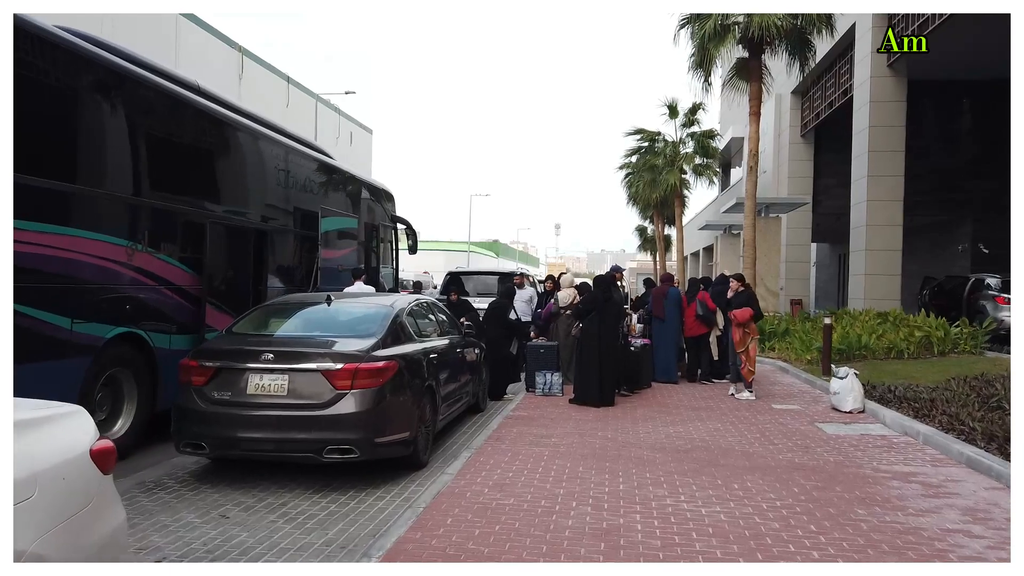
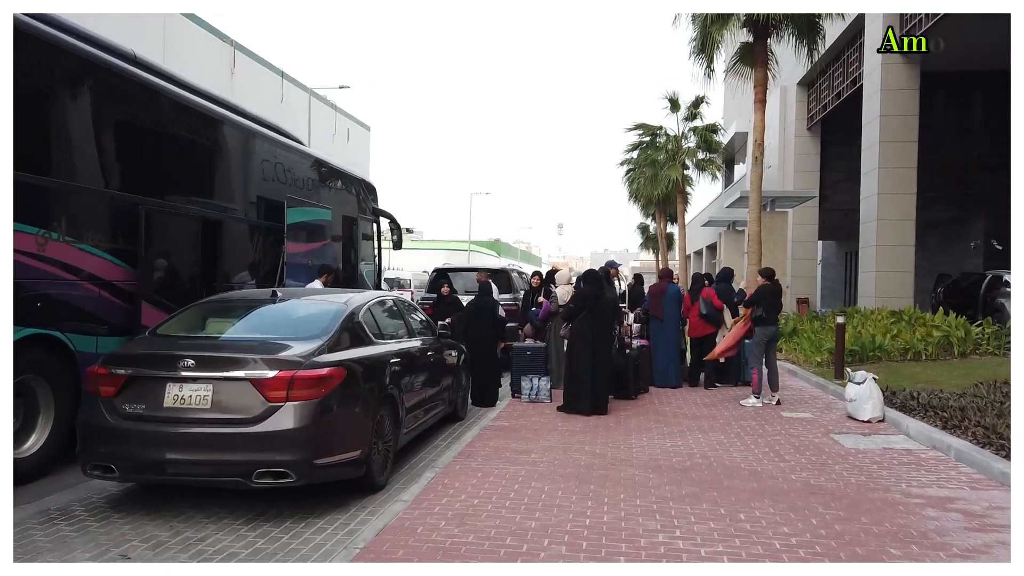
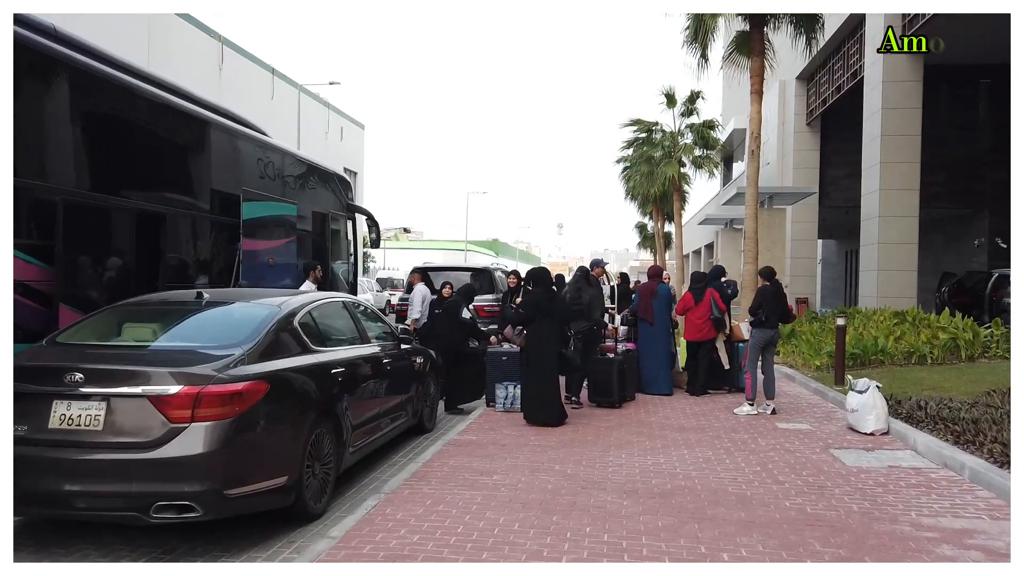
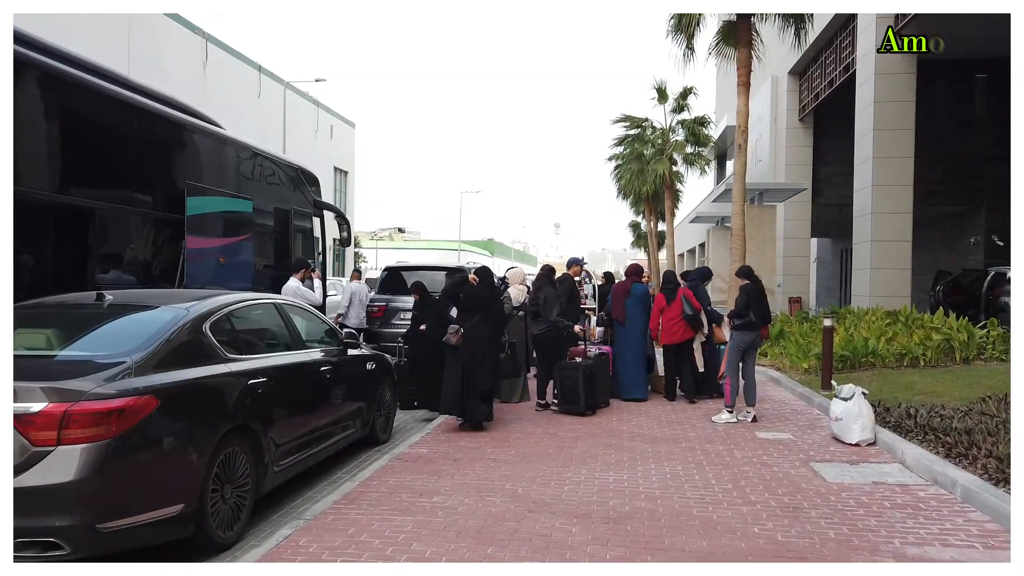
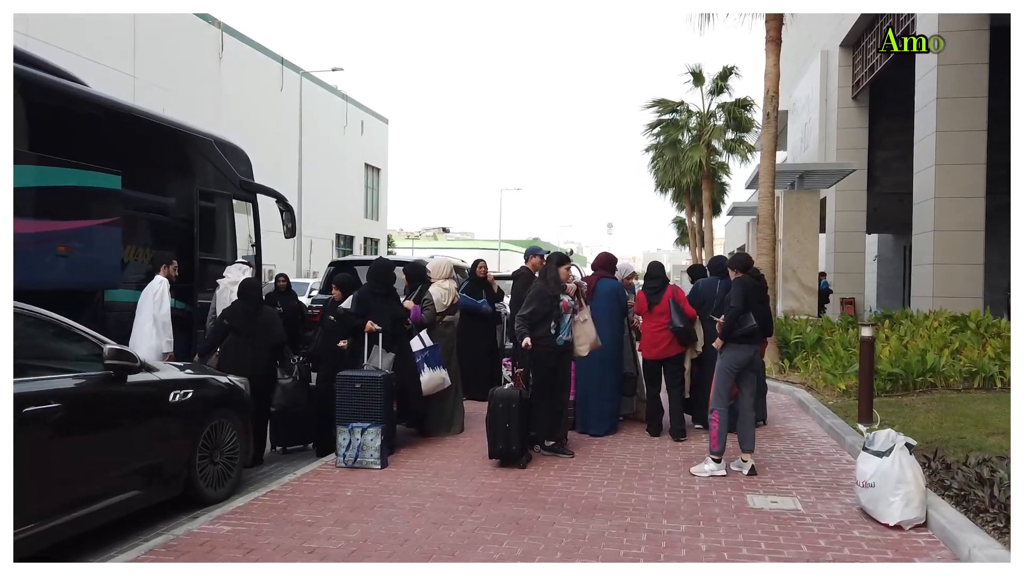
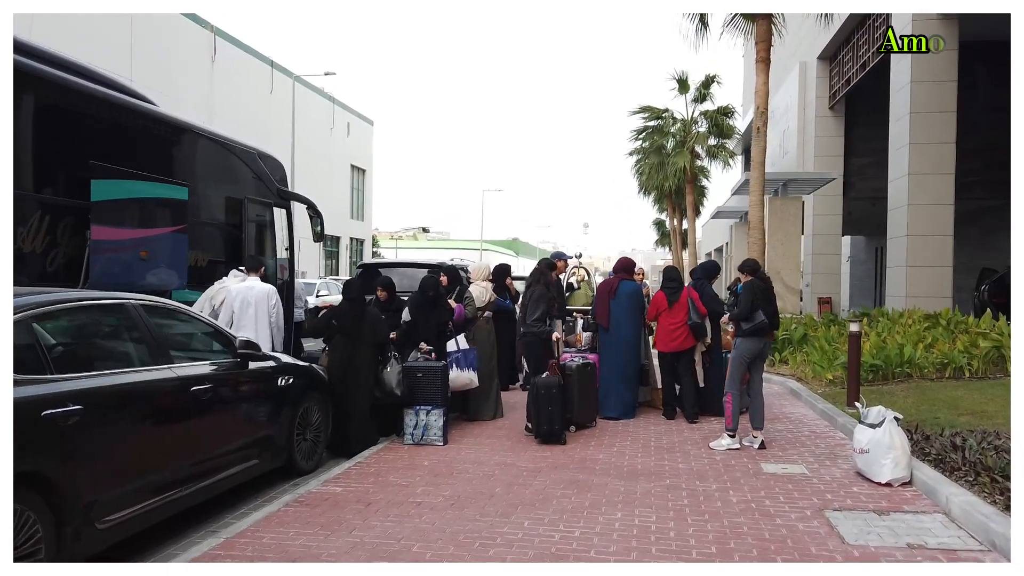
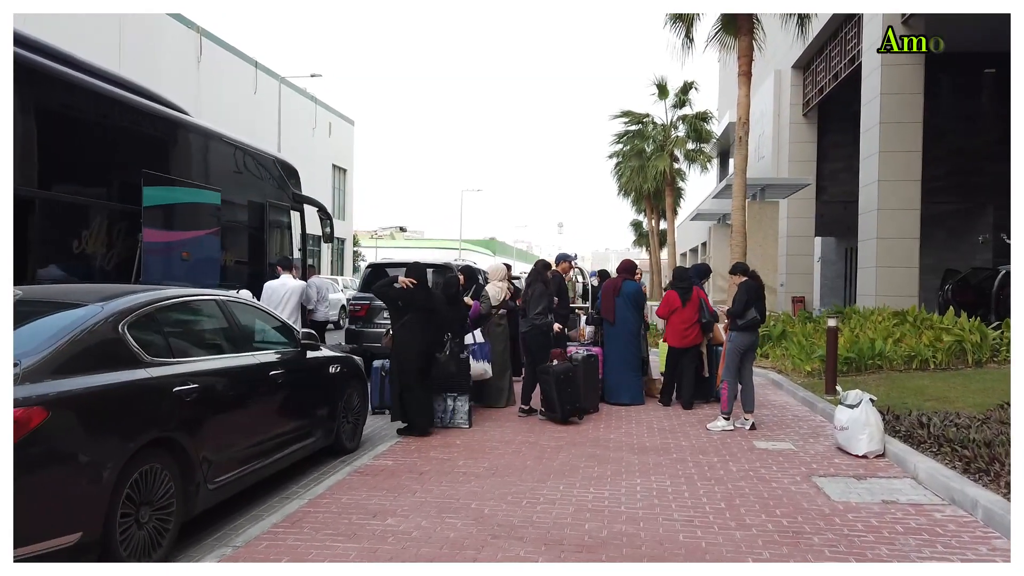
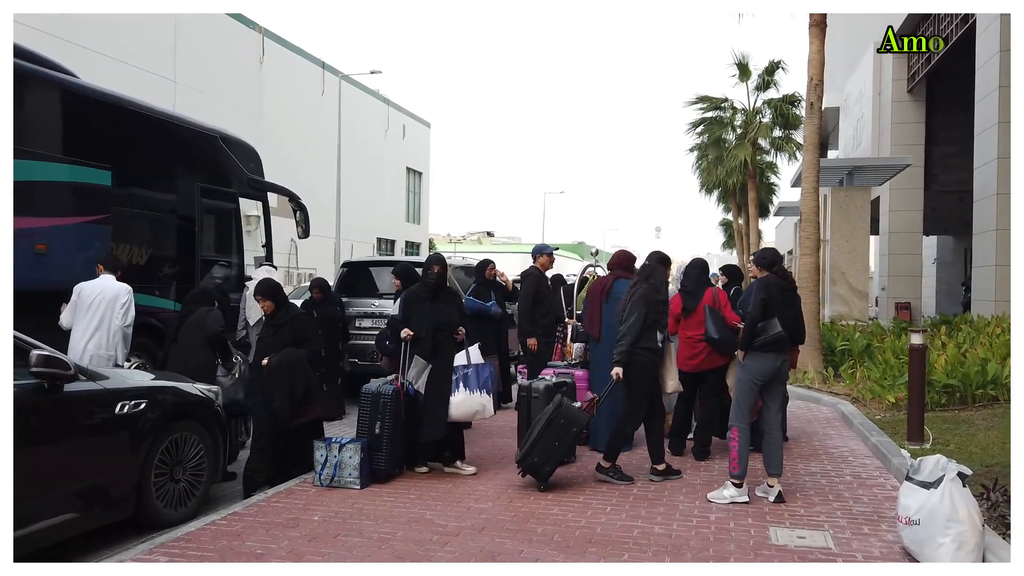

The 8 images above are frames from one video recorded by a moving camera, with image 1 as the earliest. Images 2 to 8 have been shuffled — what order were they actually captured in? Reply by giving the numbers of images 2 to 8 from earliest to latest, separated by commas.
2, 3, 4, 7, 6, 5, 8
